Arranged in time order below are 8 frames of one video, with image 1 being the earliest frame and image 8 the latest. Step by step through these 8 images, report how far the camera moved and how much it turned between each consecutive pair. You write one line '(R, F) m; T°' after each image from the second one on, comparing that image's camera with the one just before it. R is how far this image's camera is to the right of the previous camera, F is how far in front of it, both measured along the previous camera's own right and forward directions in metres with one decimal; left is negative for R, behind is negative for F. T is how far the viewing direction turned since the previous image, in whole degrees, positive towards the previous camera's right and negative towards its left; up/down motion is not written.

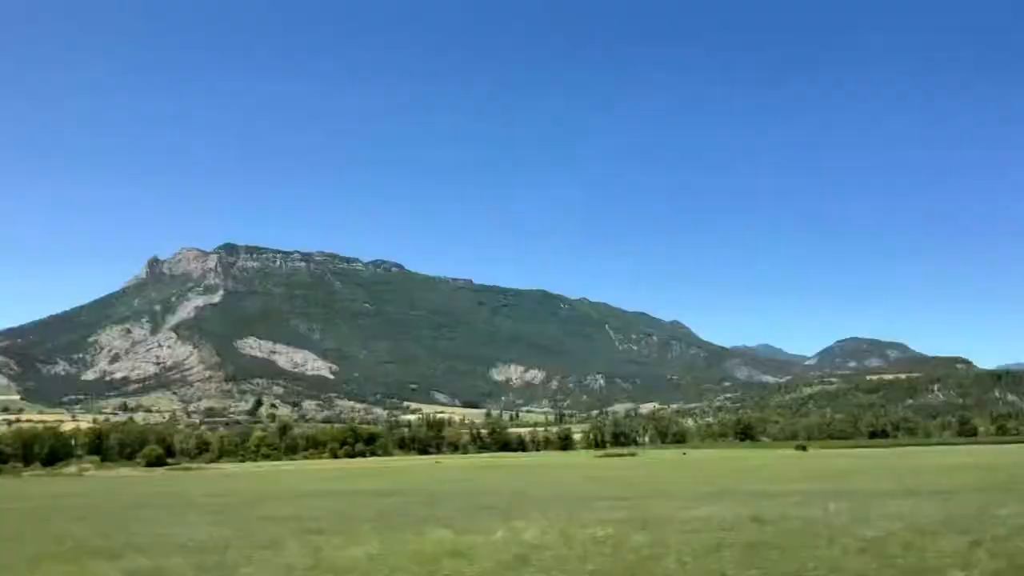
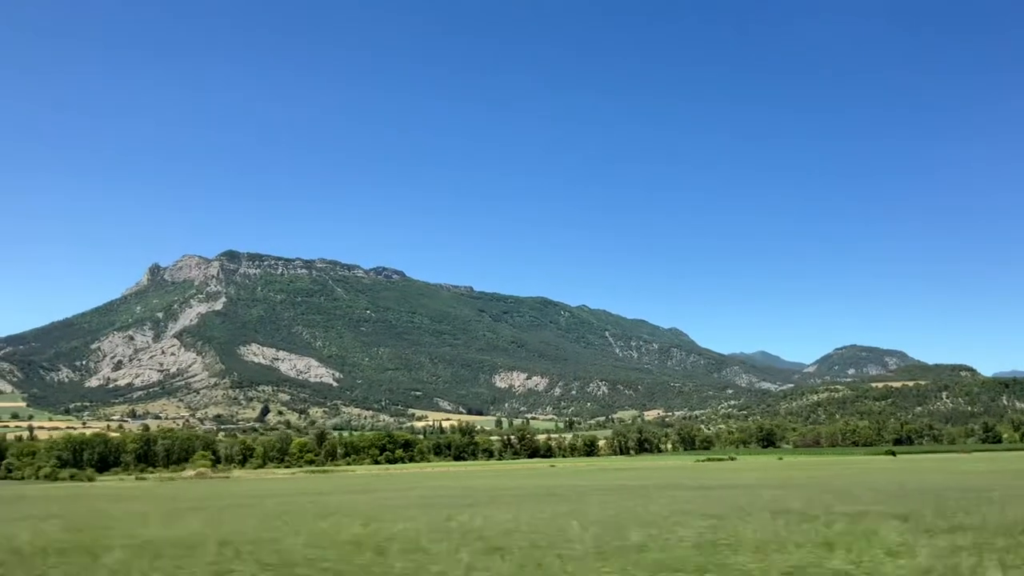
(-7.5, -1.7) m; 0°
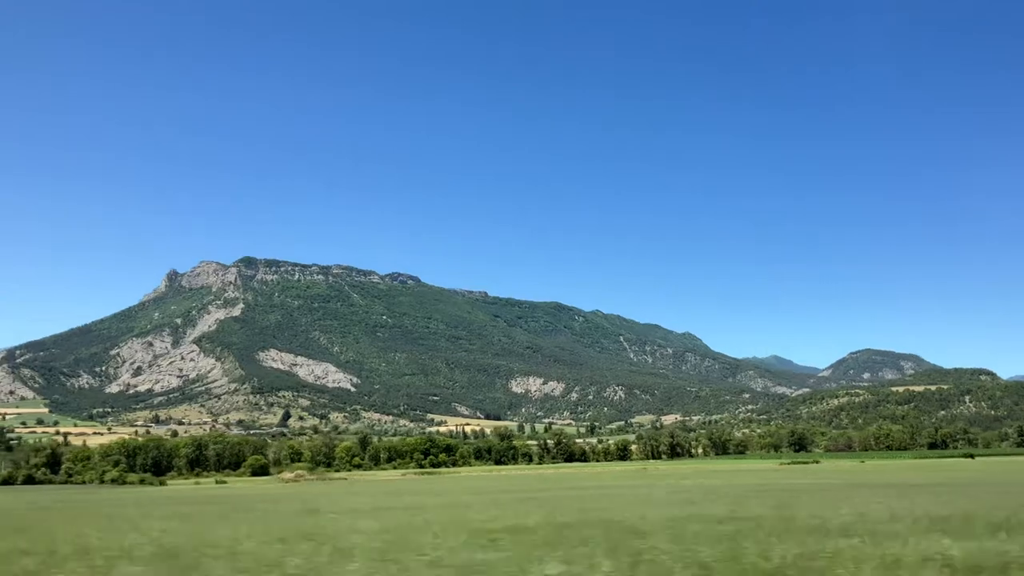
(-5.6, -1.6) m; -1°
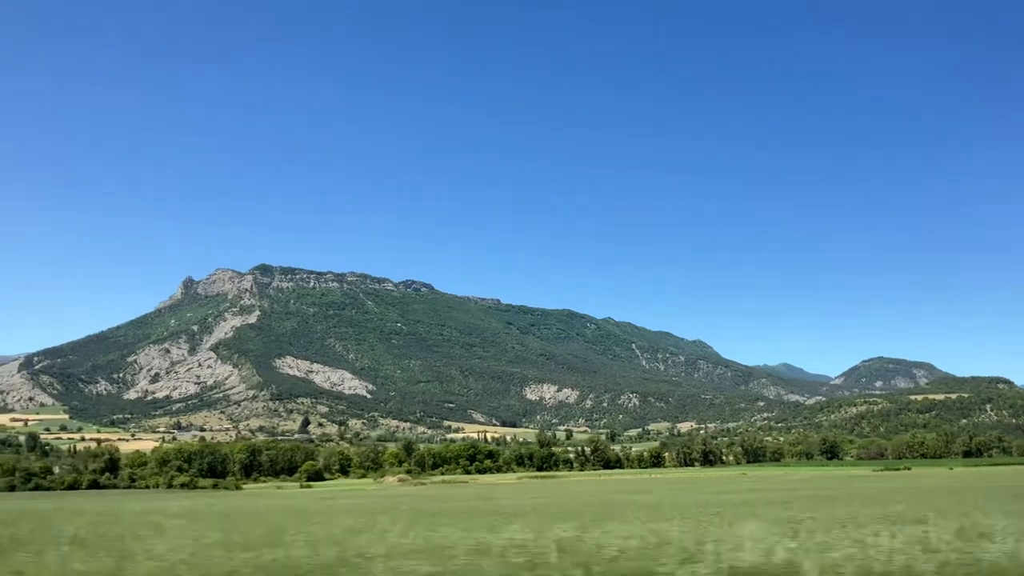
(-6.6, -2.0) m; 0°
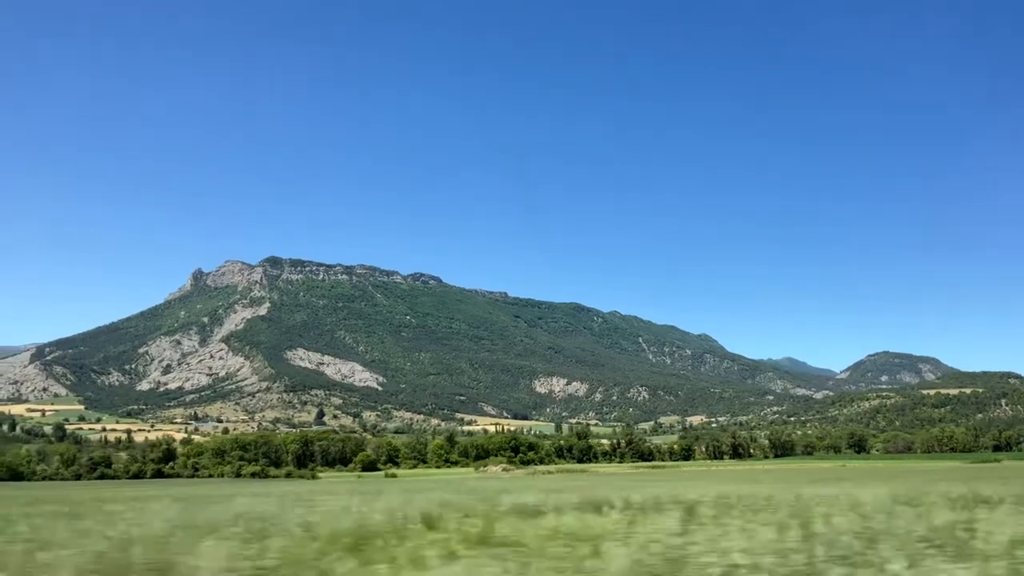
(-7.7, -1.7) m; 0°
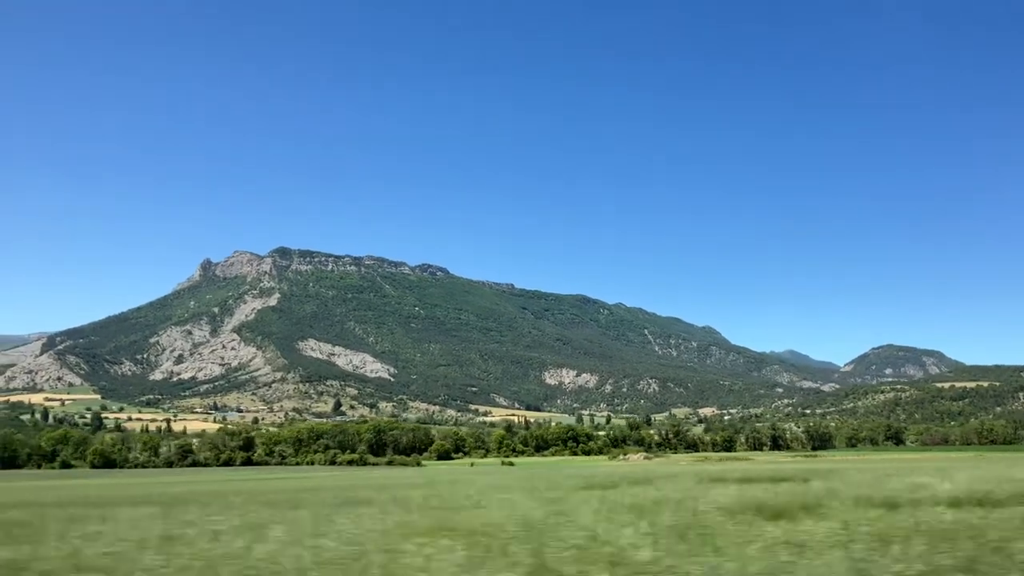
(-12.0, -2.2) m; 0°
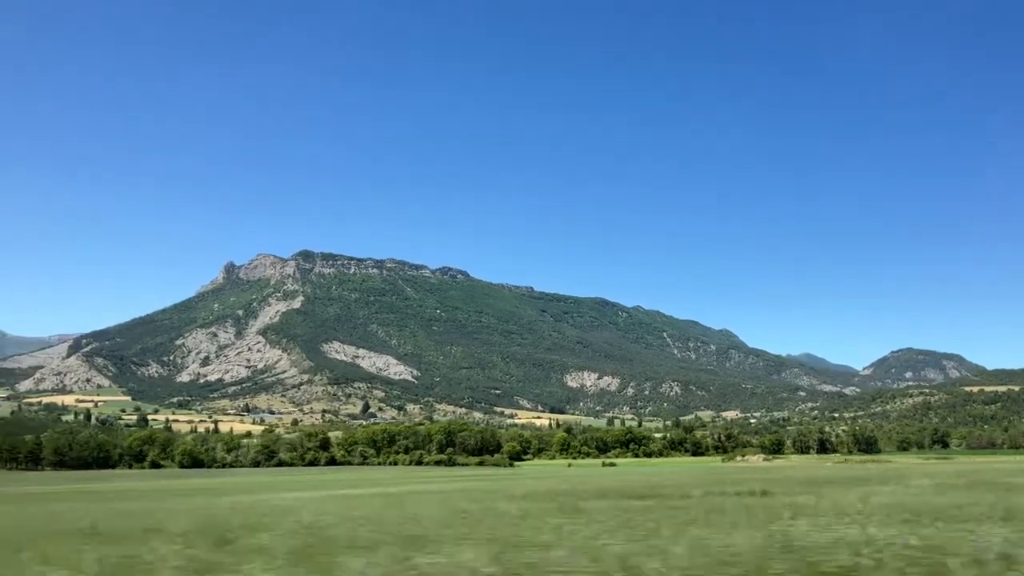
(-9.6, -2.6) m; -1°
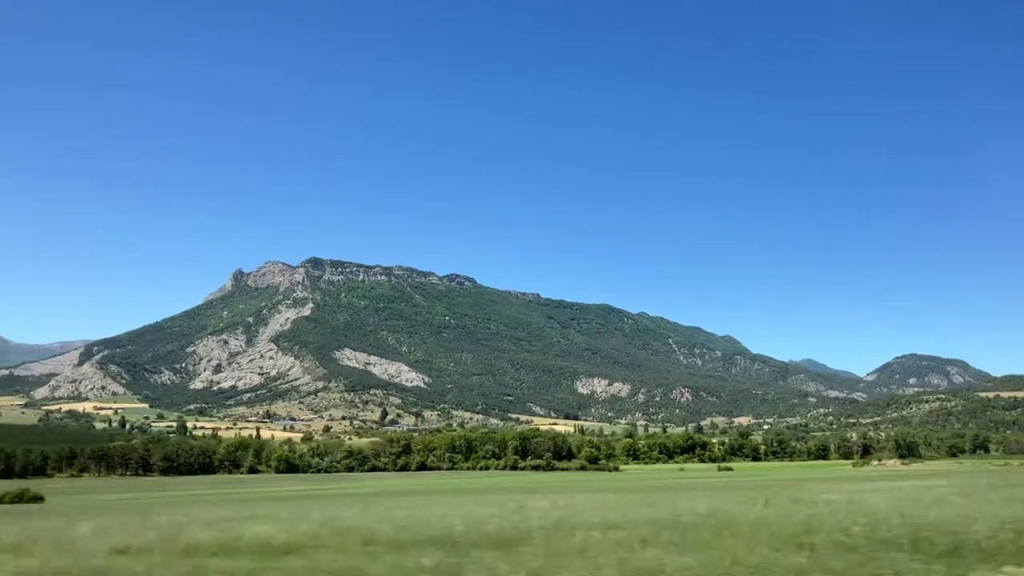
(-14.0, -2.8) m; +1°
